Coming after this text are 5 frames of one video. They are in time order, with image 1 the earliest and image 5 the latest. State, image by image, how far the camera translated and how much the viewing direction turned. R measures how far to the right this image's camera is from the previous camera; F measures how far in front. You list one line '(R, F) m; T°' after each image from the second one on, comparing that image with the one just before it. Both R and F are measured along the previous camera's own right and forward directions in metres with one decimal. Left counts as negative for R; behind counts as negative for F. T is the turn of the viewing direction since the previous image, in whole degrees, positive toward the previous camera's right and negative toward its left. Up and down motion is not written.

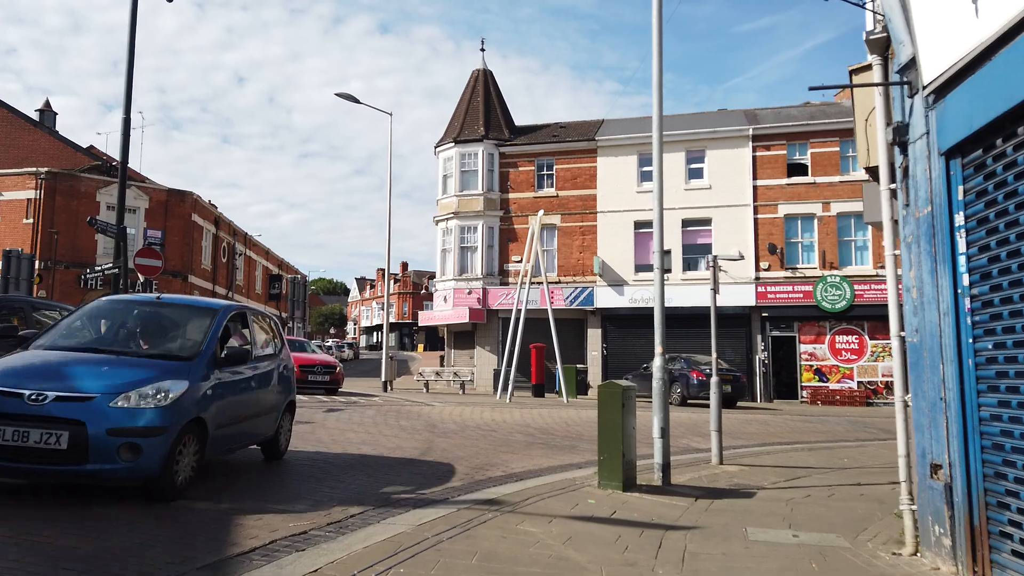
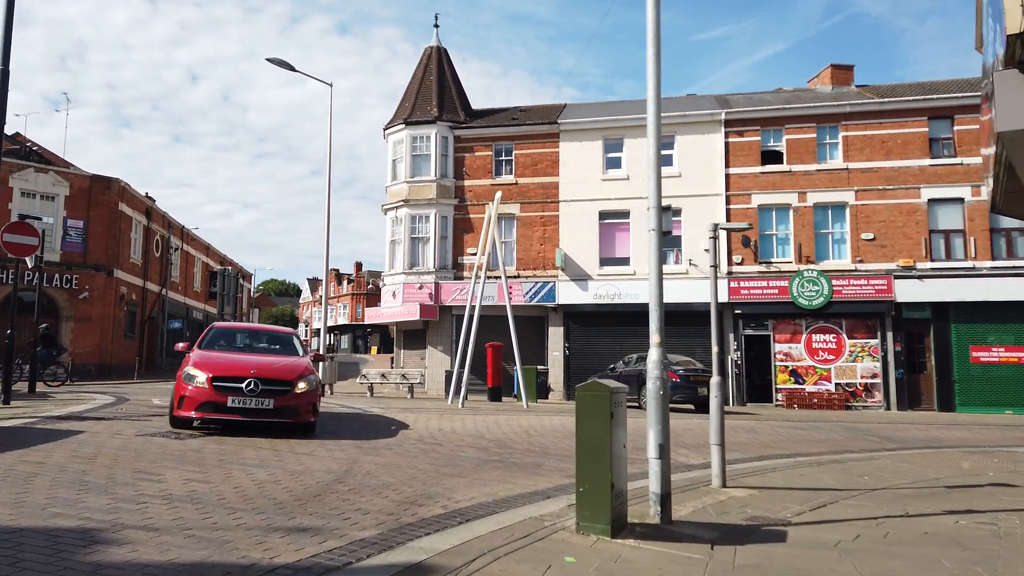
(+0.1, +2.4) m; +3°
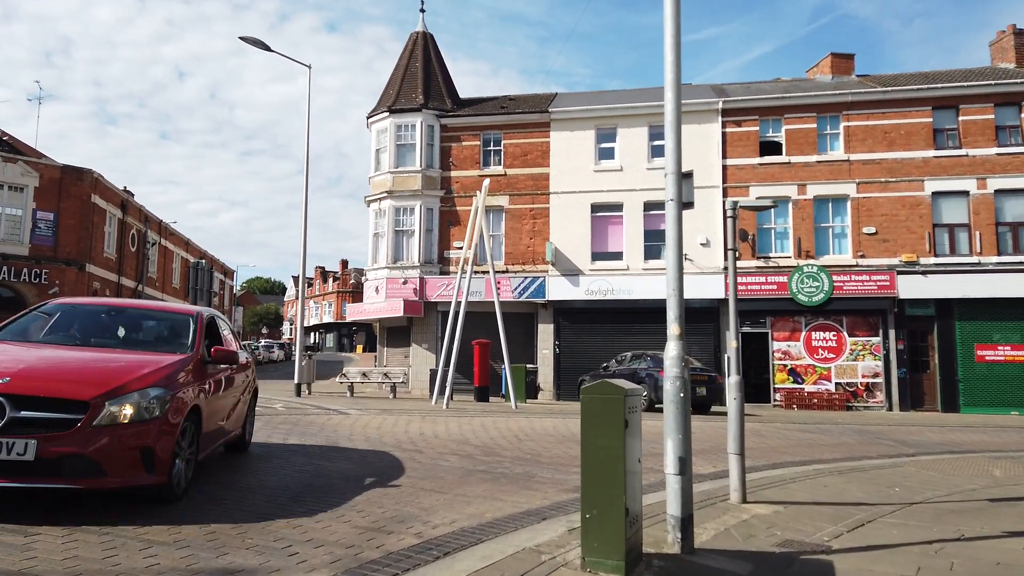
(0.0, +1.1) m; +1°
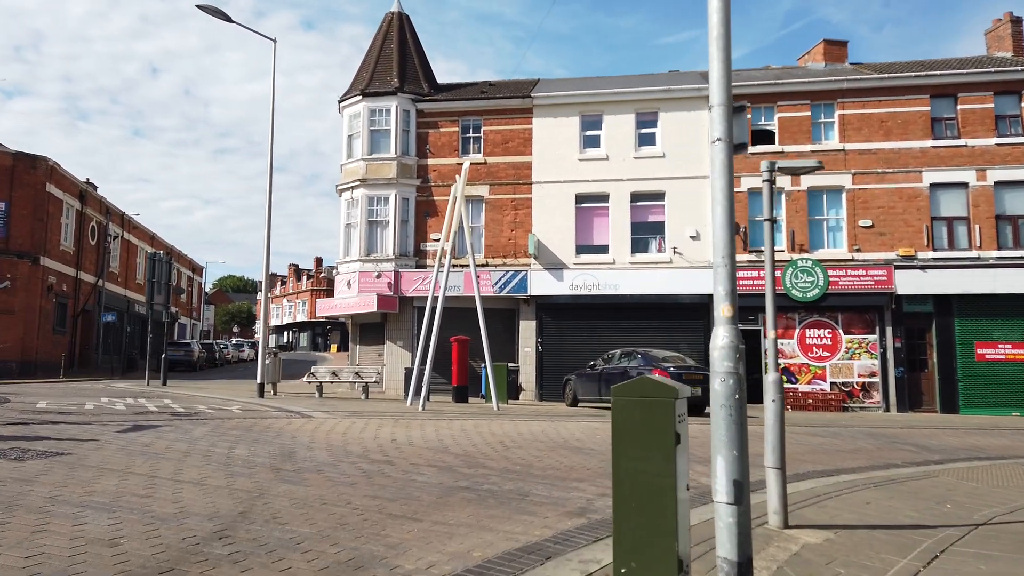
(-0.1, +1.4) m; +2°
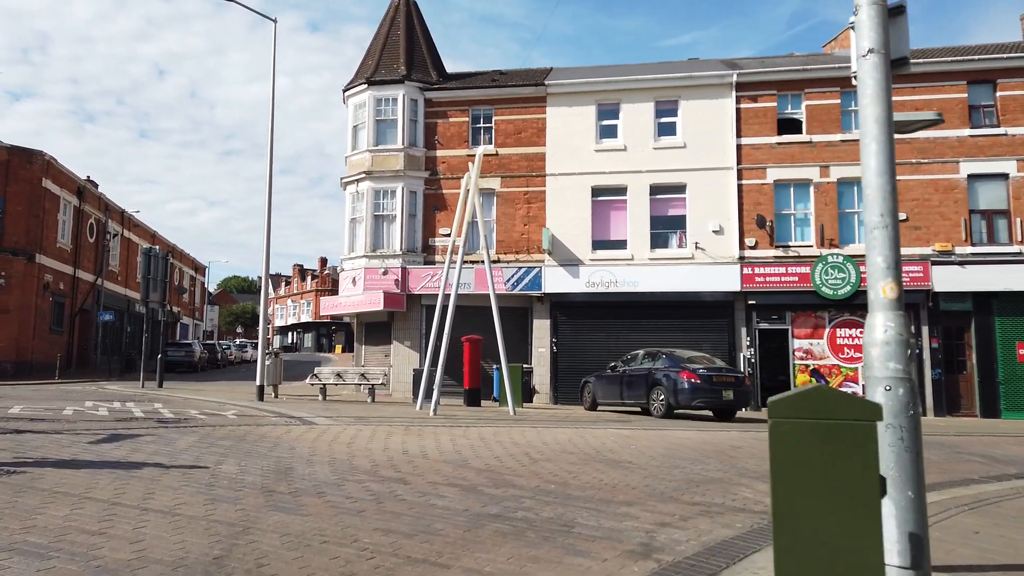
(-0.3, +1.2) m; 0°
